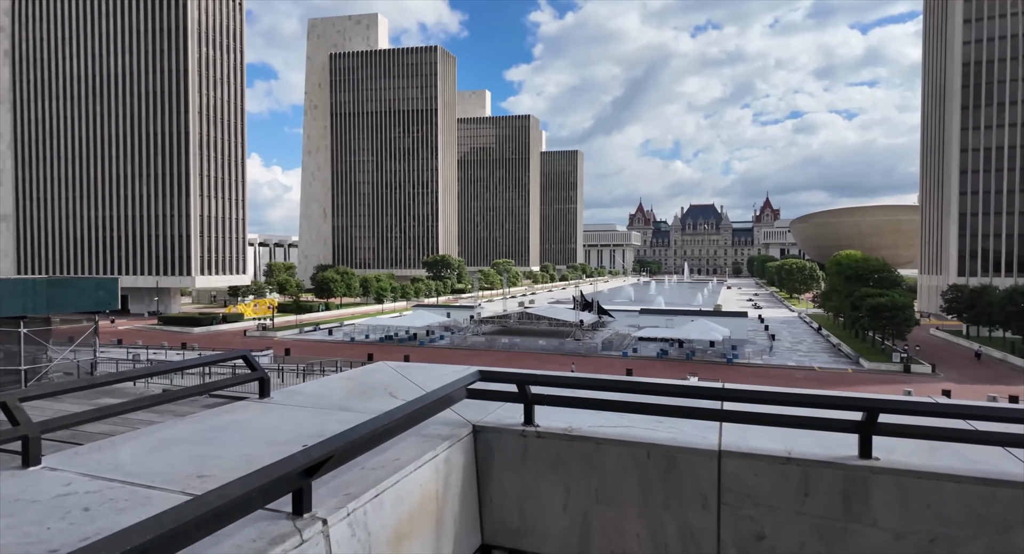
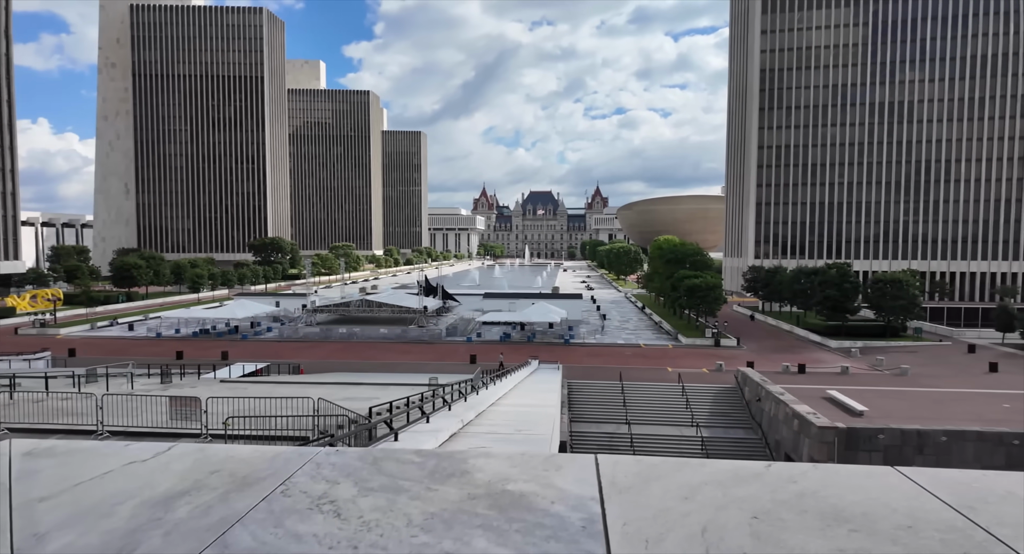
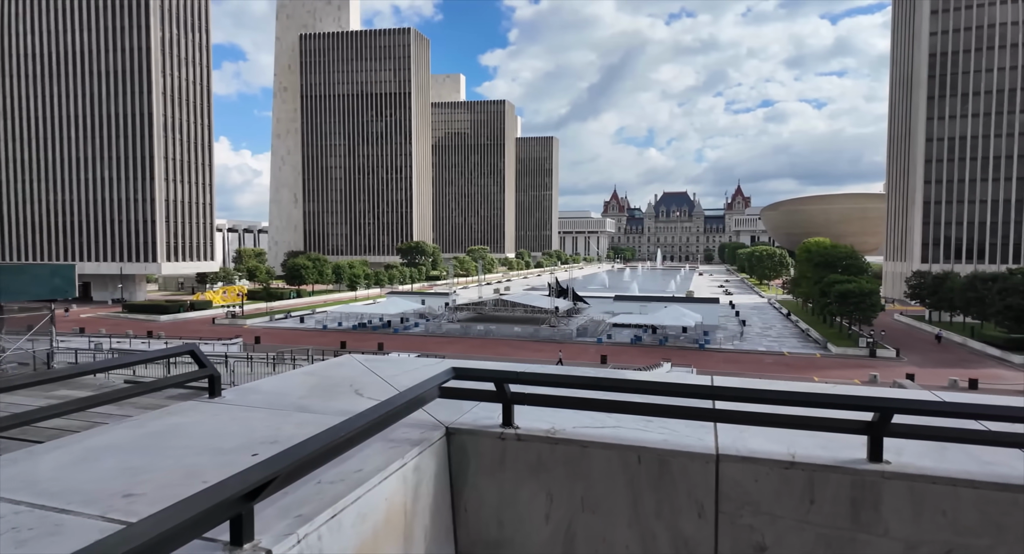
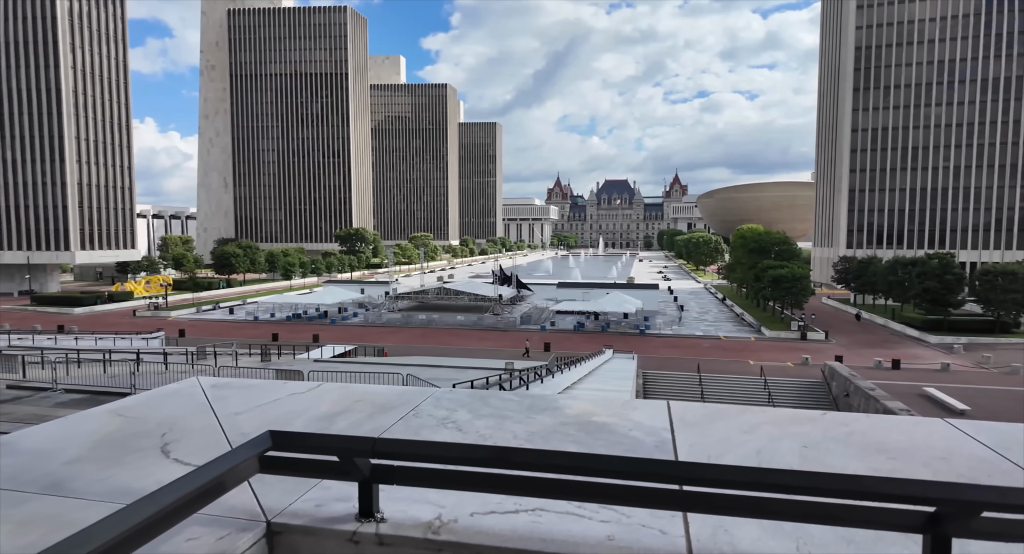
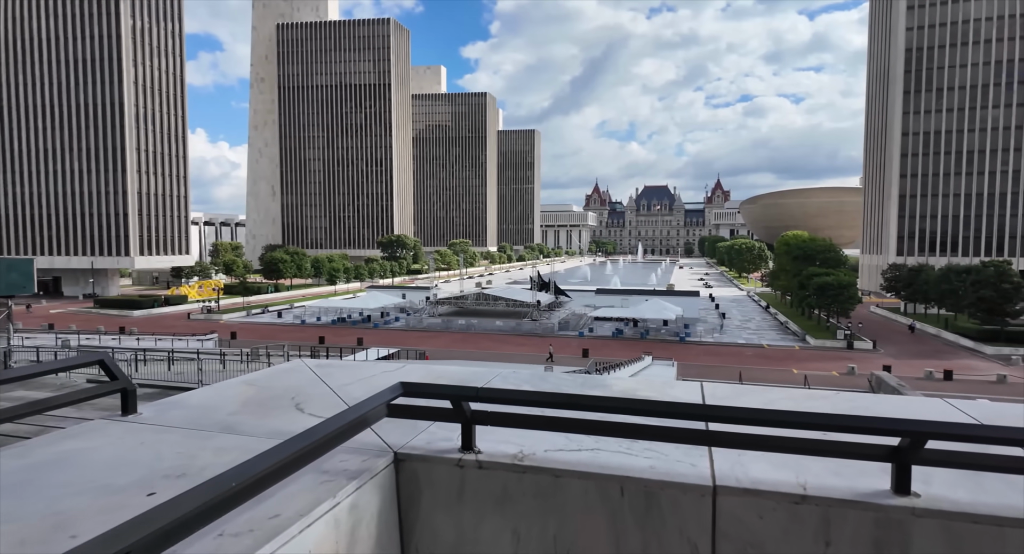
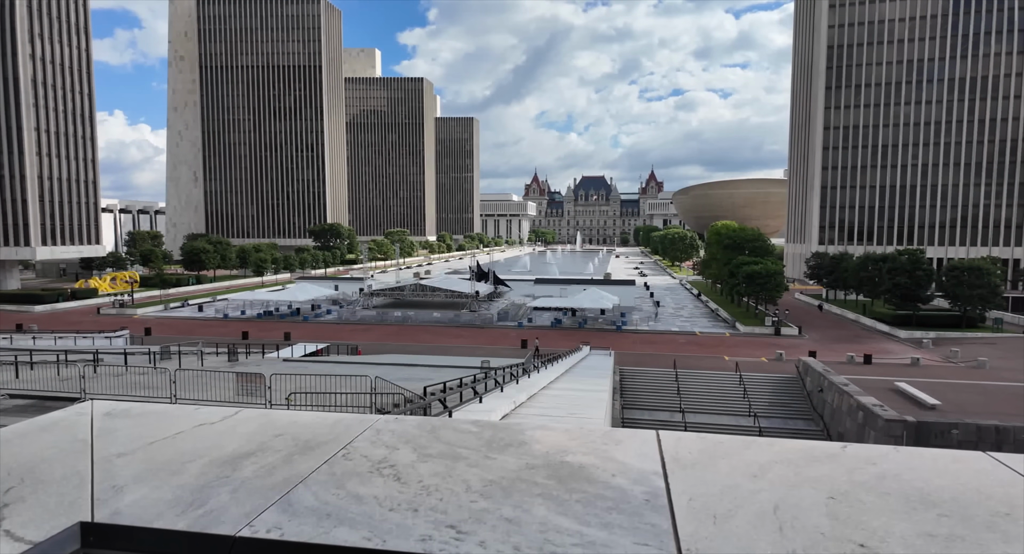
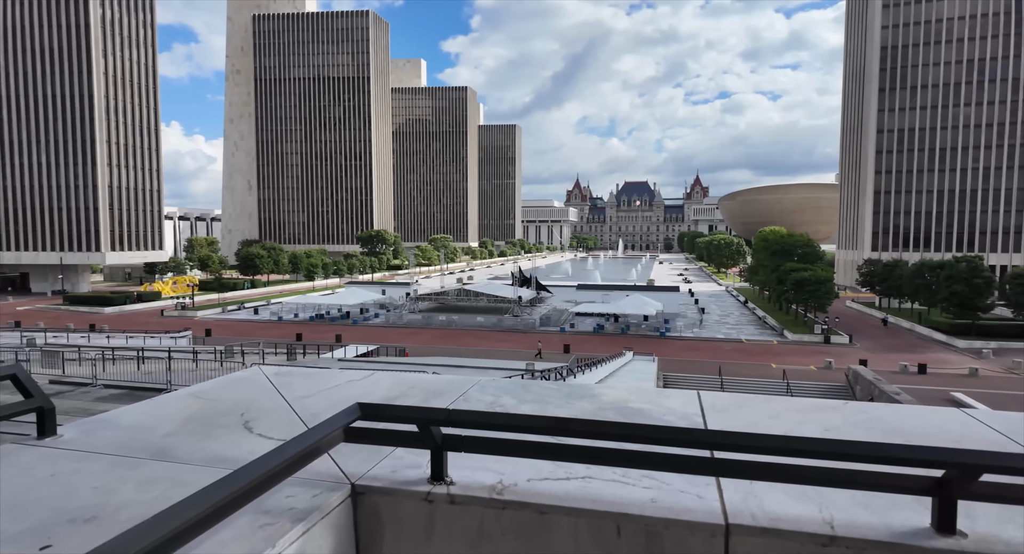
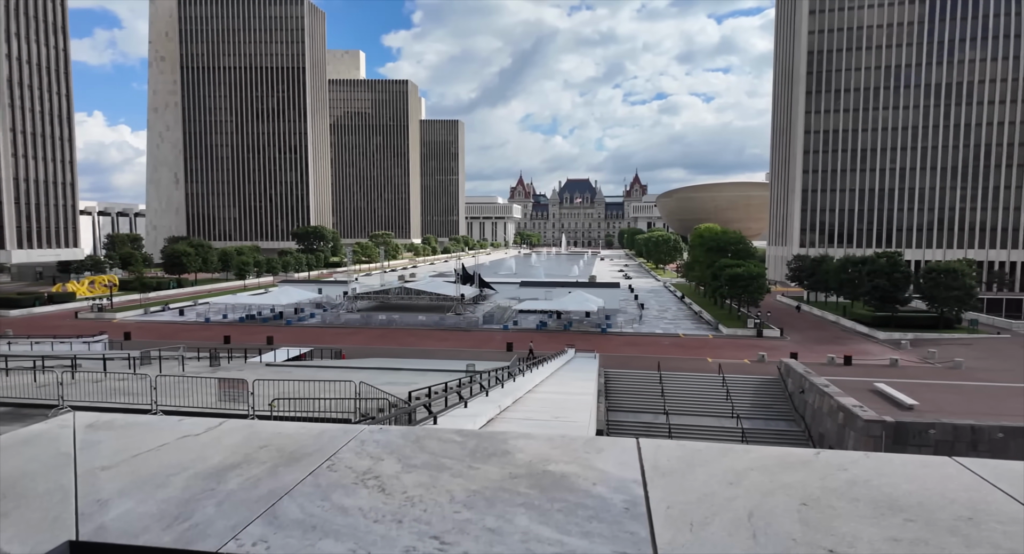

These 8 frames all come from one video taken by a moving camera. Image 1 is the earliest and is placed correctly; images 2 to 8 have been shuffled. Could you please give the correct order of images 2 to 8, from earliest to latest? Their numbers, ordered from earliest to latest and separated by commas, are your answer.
3, 5, 7, 4, 6, 8, 2
